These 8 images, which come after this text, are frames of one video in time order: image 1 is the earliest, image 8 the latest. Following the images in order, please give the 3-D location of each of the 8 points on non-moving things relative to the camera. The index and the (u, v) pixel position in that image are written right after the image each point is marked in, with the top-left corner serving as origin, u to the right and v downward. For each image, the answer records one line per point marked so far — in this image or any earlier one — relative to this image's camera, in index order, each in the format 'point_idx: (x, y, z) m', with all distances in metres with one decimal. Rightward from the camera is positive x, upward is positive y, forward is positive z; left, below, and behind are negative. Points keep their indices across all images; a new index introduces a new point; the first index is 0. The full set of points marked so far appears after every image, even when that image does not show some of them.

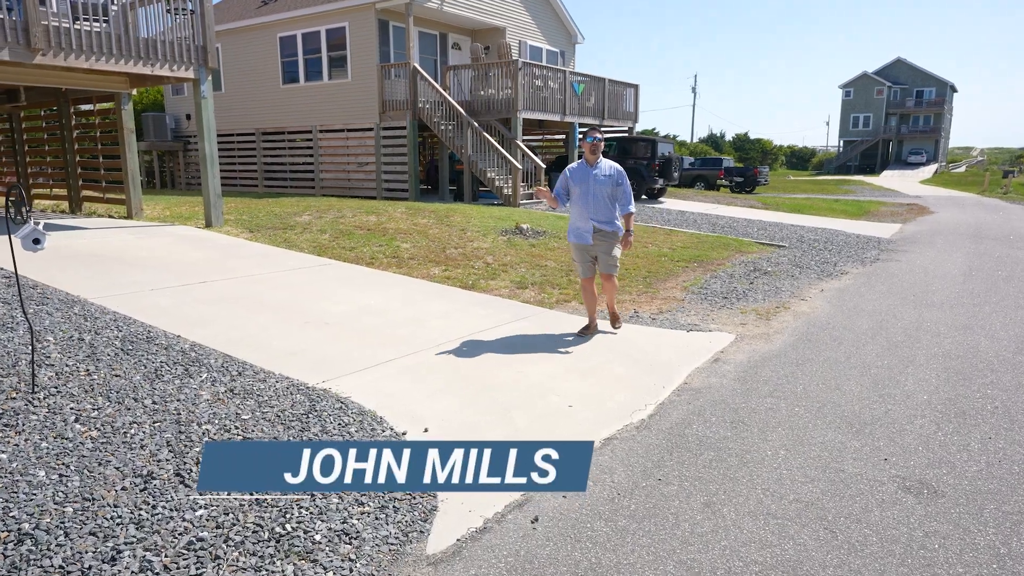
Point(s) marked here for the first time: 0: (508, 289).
0: (-0.1, 0.0, +7.6) m
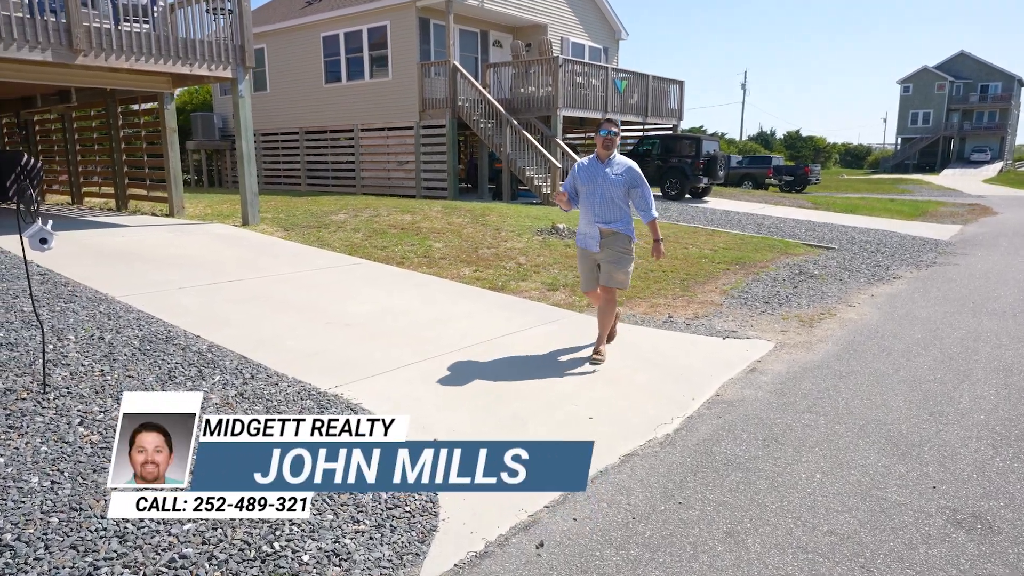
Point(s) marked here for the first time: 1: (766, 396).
0: (+0.3, 0.0, +7.4) m
1: (+1.7, -0.7, +4.5) m
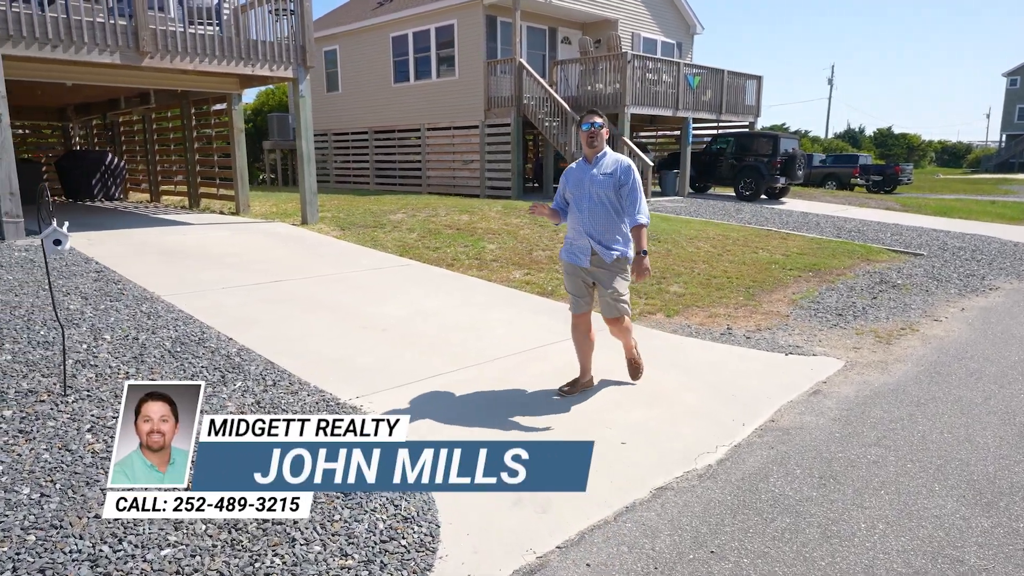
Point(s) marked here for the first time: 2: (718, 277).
0: (+0.8, -0.1, +7.0) m
1: (+1.8, -0.8, +4.0) m
2: (+2.5, +0.1, +8.3) m
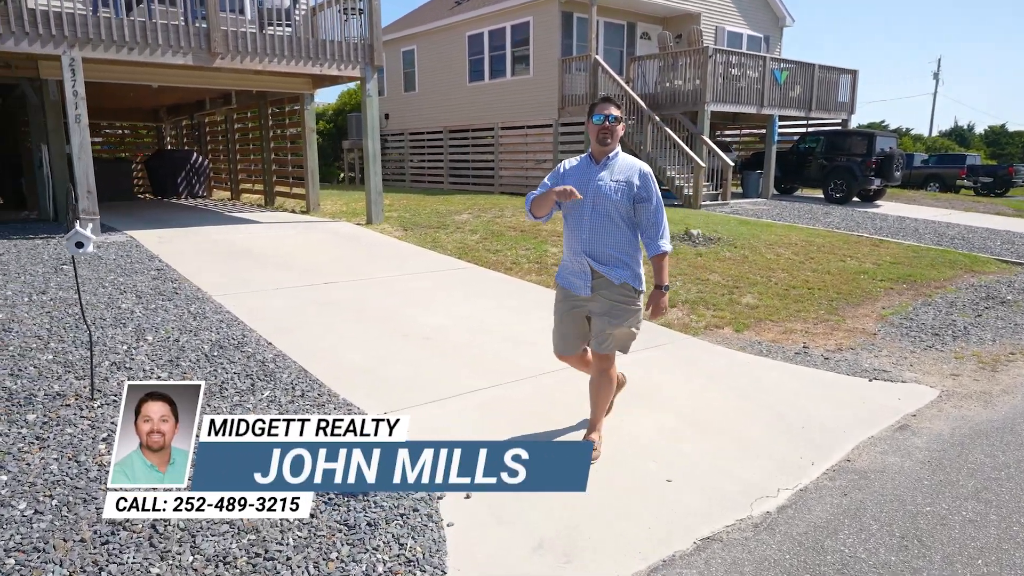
0: (+1.3, -0.2, +6.6) m
1: (+2.0, -0.9, +3.4) m
2: (+3.2, 0.0, +7.6) m
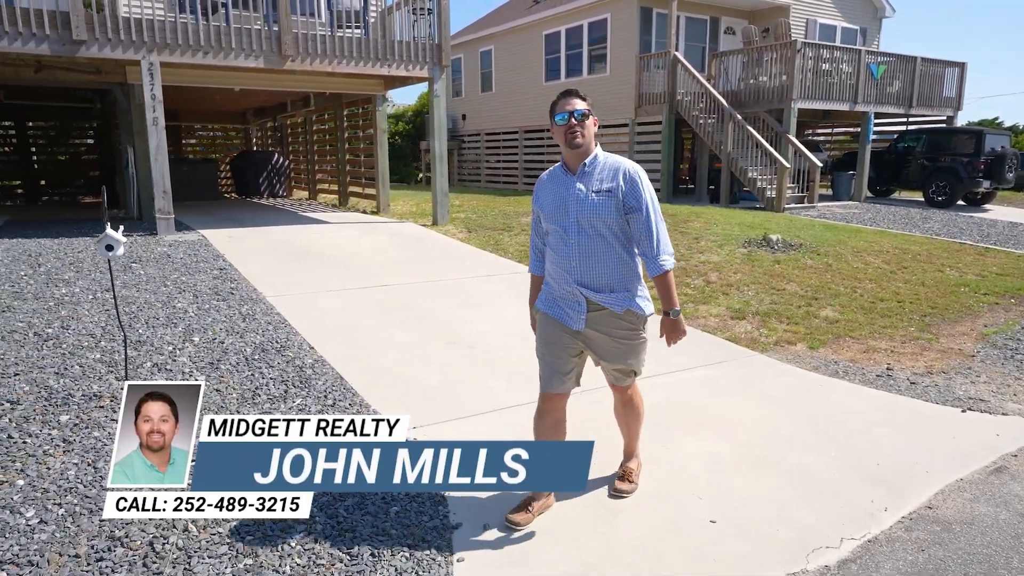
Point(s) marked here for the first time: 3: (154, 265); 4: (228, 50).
0: (+1.8, -0.3, +6.1) m
1: (+2.1, -1.0, +2.9) m
2: (+3.8, -0.1, +6.9) m
3: (-3.5, +0.2, +6.7) m
4: (-3.5, +3.0, +8.6) m
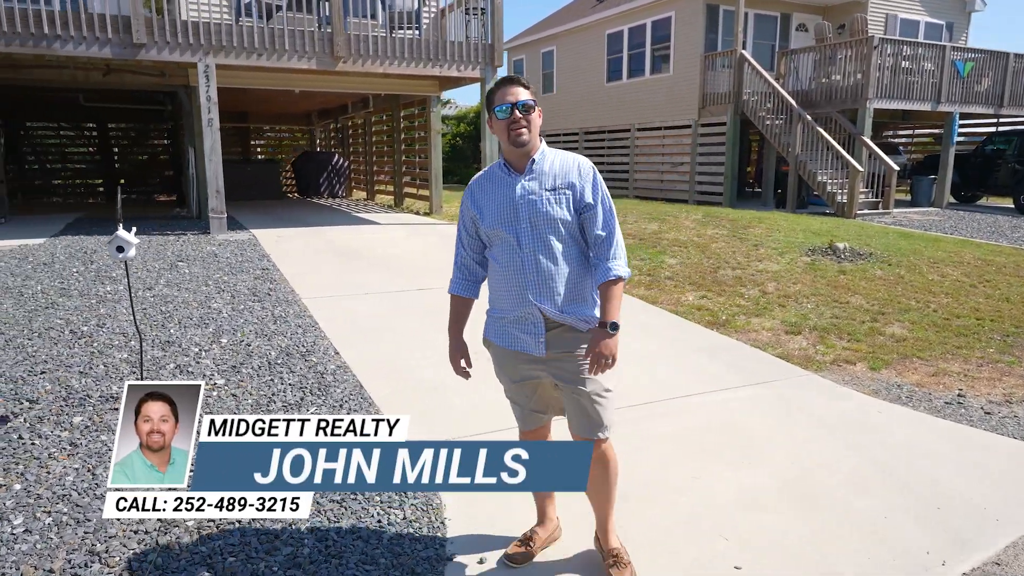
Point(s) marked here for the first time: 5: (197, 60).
0: (+2.2, -0.4, +5.7) m
1: (+2.1, -1.1, +2.5) m
2: (+4.2, -0.3, +6.3) m
3: (-3.1, +0.2, +6.8) m
4: (-2.9, +3.0, +8.6) m
5: (-3.8, +2.8, +8.3) m
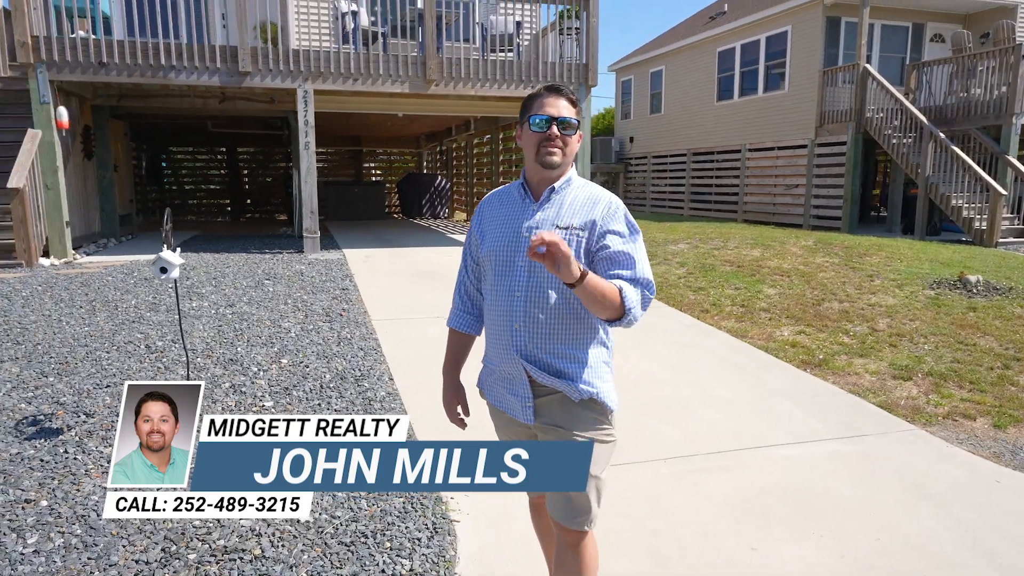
0: (+2.7, -0.6, +5.1) m
1: (+2.1, -1.3, +1.9) m
2: (+4.8, -0.6, +5.3) m
3: (-2.3, +0.1, +7.0) m
4: (-1.7, +2.7, +8.8) m
5: (-2.7, +2.5, +8.6) m
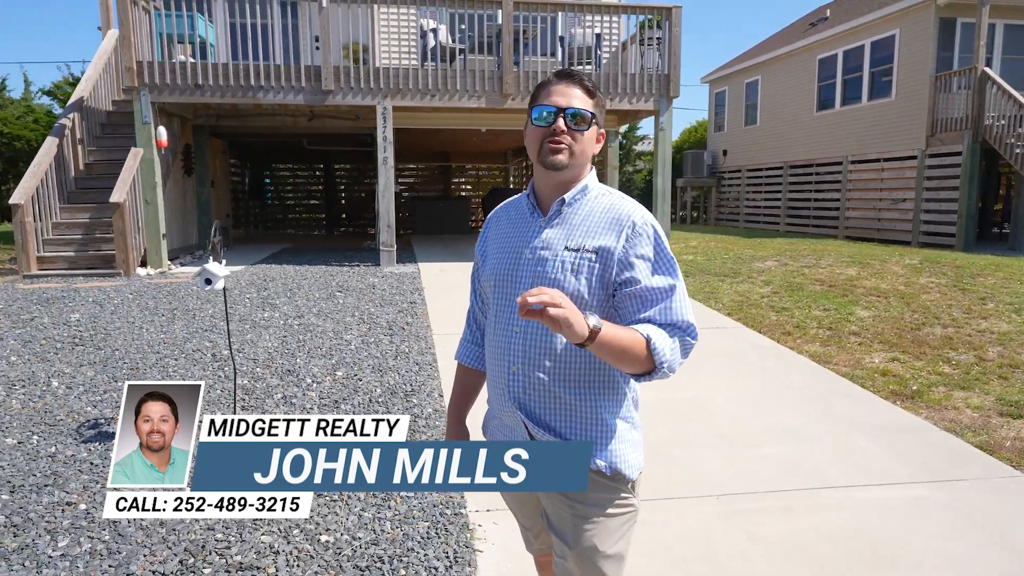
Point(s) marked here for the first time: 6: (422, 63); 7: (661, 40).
0: (+3.1, -0.8, +4.5) m
1: (+2.1, -1.4, +1.4) m
2: (+5.2, -0.8, +4.5) m
3: (-1.6, -0.1, +7.1) m
4: (-0.7, +2.5, +8.9) m
5: (-1.7, +2.4, +8.8) m
6: (-1.2, +3.0, +9.0) m
7: (+2.0, +3.4, +9.3) m
